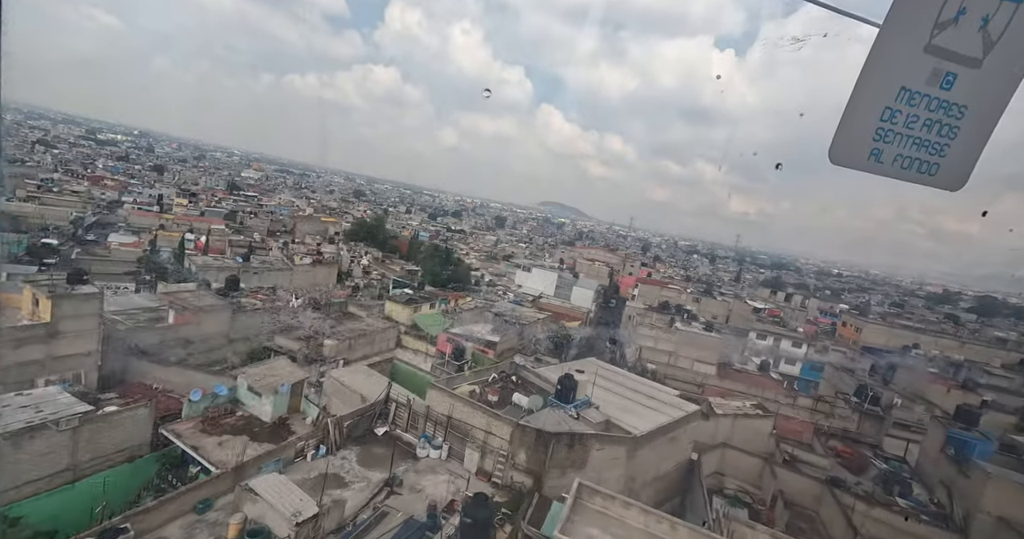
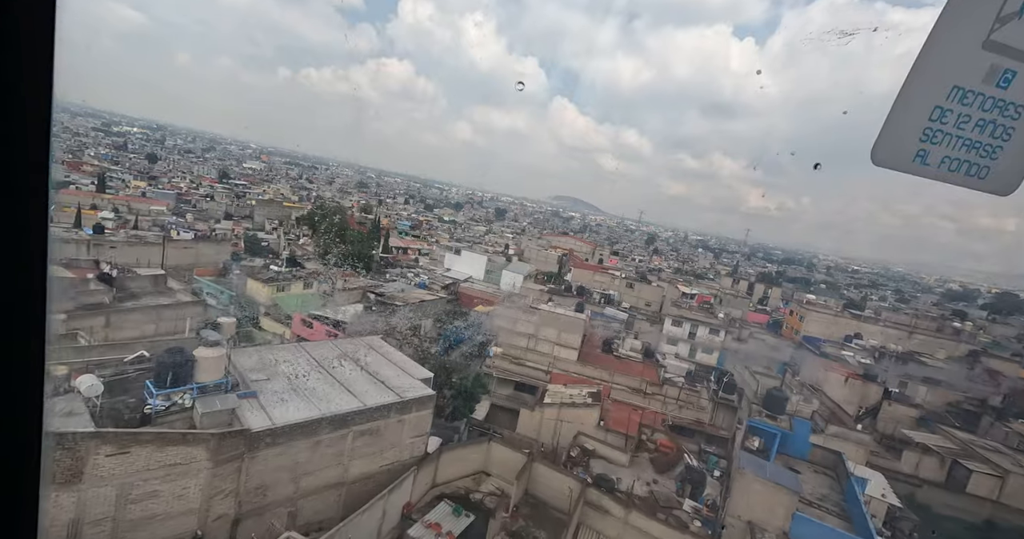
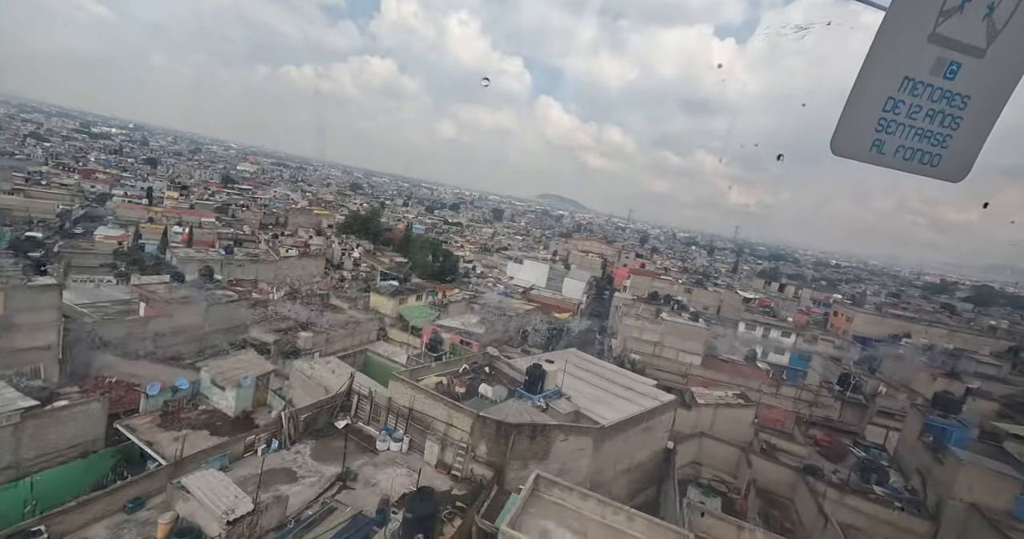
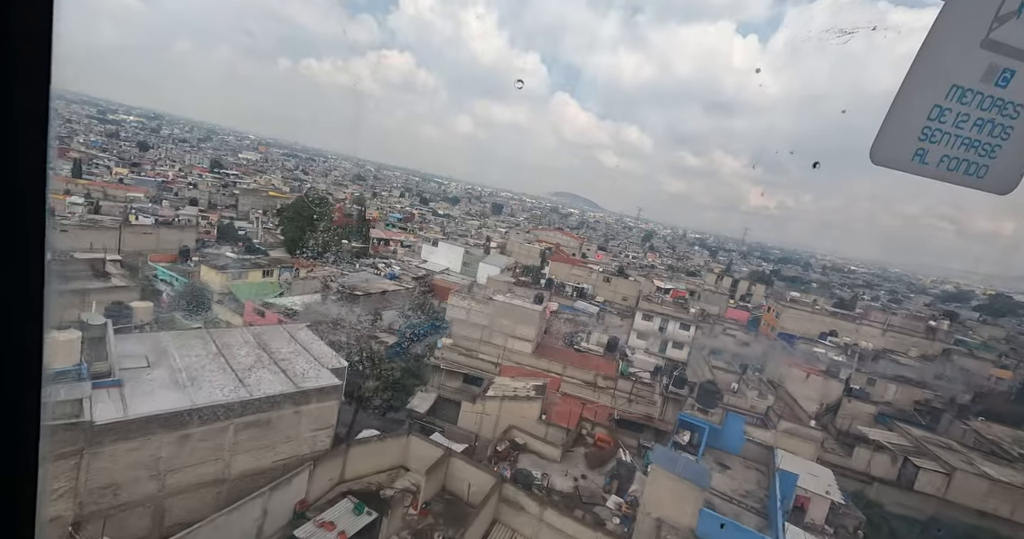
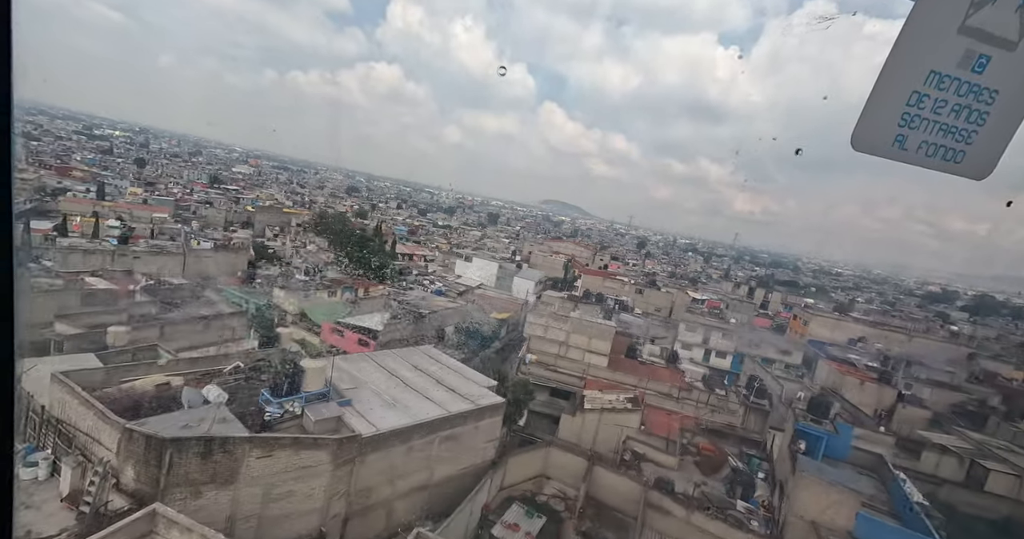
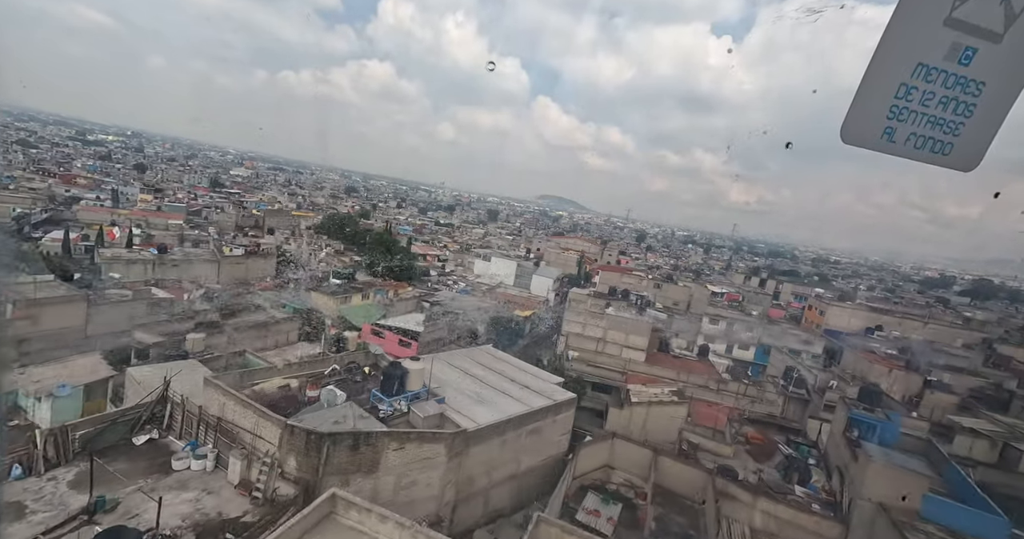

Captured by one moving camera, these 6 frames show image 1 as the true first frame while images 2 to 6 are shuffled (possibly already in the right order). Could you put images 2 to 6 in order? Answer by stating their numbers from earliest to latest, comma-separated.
3, 6, 5, 2, 4
